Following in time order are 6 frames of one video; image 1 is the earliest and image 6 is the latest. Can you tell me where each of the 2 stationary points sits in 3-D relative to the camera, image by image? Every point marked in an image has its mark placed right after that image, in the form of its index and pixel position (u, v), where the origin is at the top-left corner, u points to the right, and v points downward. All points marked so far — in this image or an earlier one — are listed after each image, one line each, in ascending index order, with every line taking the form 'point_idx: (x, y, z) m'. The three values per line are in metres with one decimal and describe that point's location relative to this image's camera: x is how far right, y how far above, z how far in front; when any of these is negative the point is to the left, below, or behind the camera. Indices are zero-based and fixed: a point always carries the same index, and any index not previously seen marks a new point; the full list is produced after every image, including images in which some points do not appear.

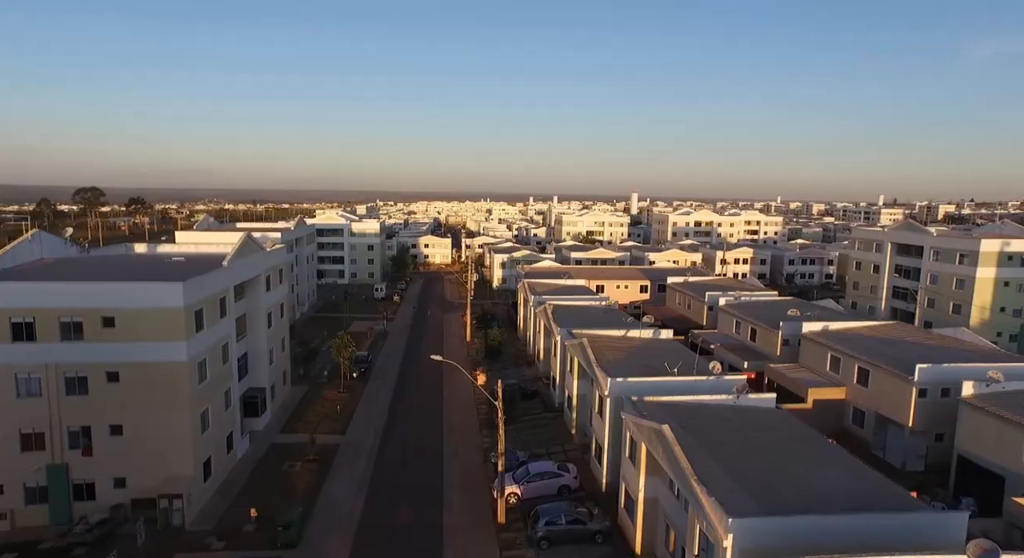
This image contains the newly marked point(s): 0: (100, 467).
0: (-12.3, -5.6, +19.3) m
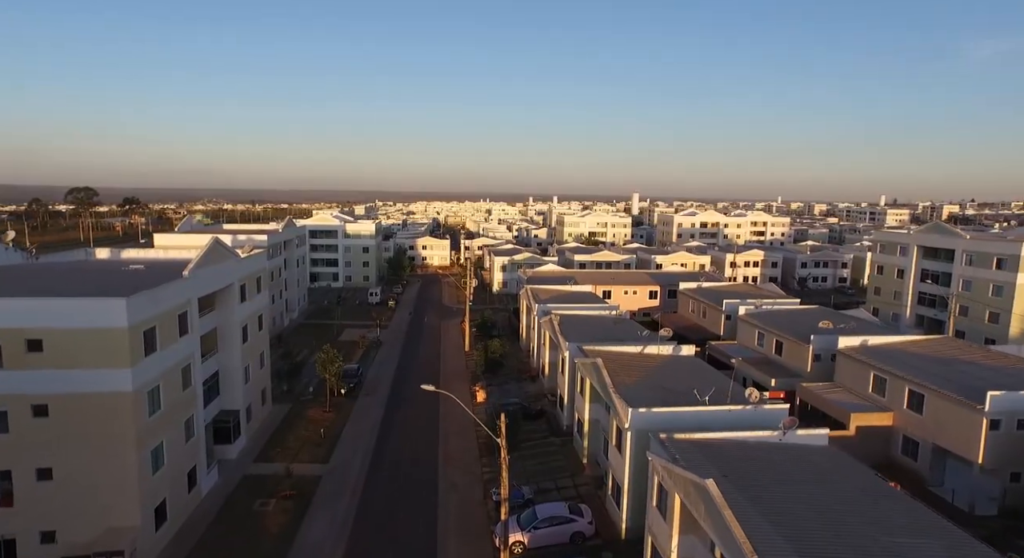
0: (-12.2, -6.0, +16.2) m
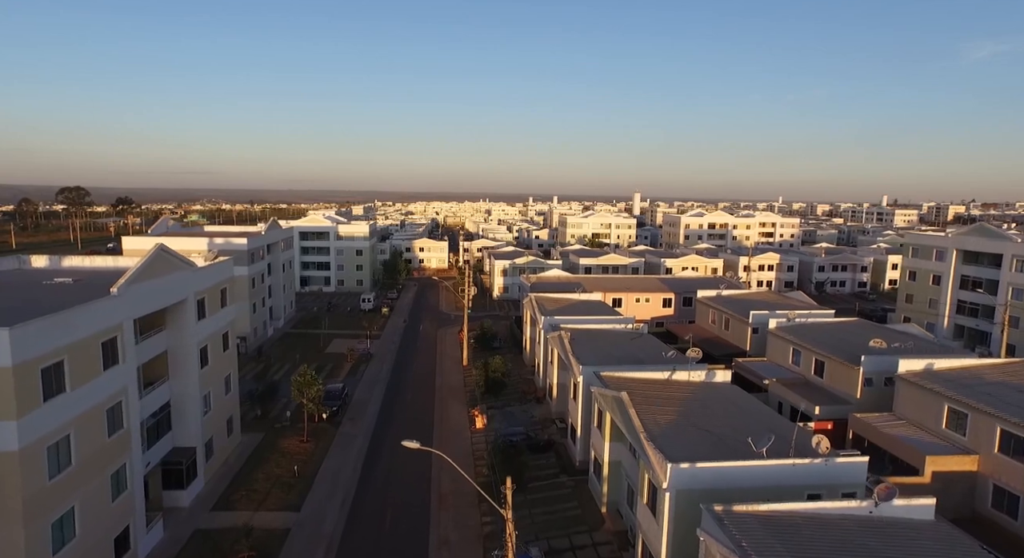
0: (-12.0, -6.4, +12.3) m
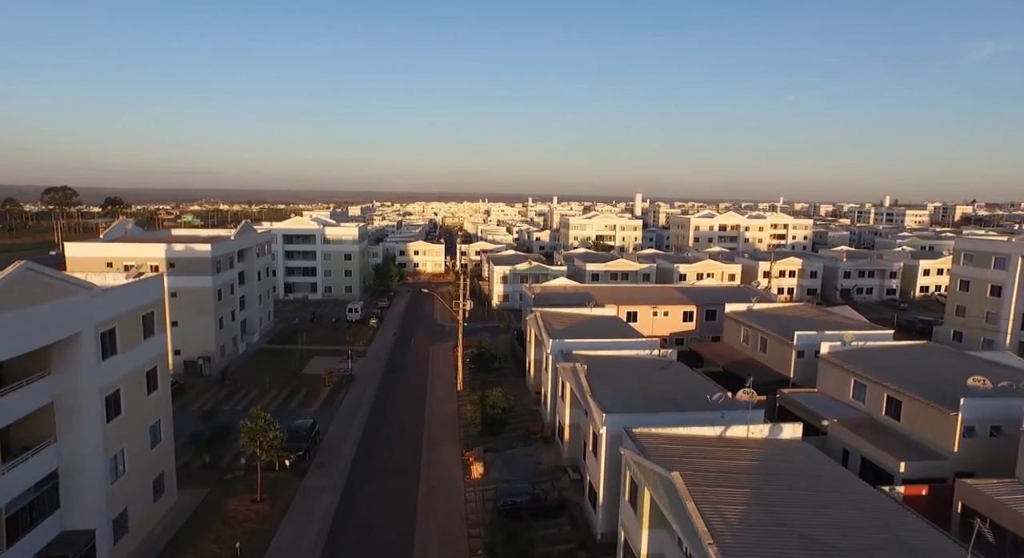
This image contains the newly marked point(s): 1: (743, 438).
0: (-11.9, -7.1, +6.9) m
1: (+6.1, -4.2, +17.1) m
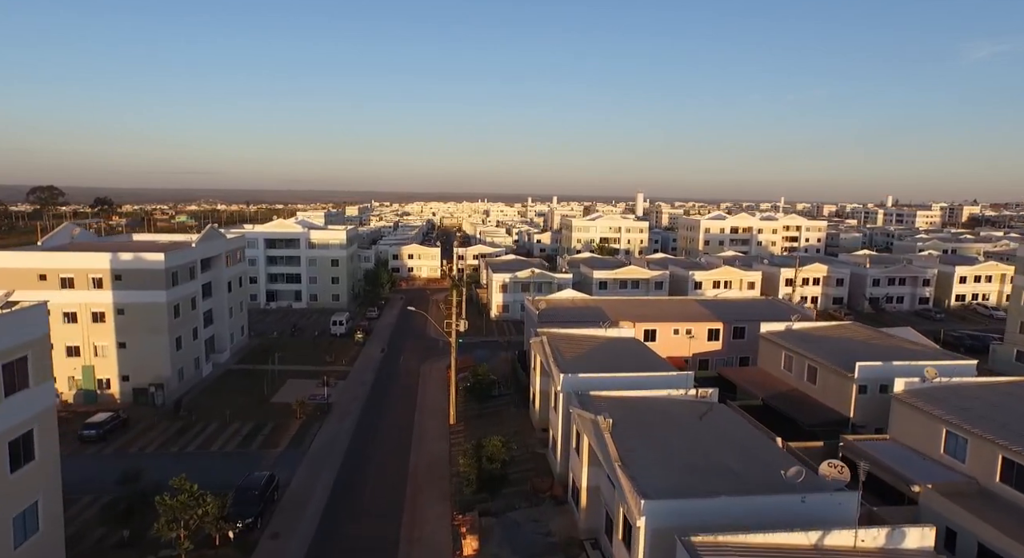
0: (-11.8, -7.8, +1.7) m
1: (+6.2, -4.9, +11.9) m
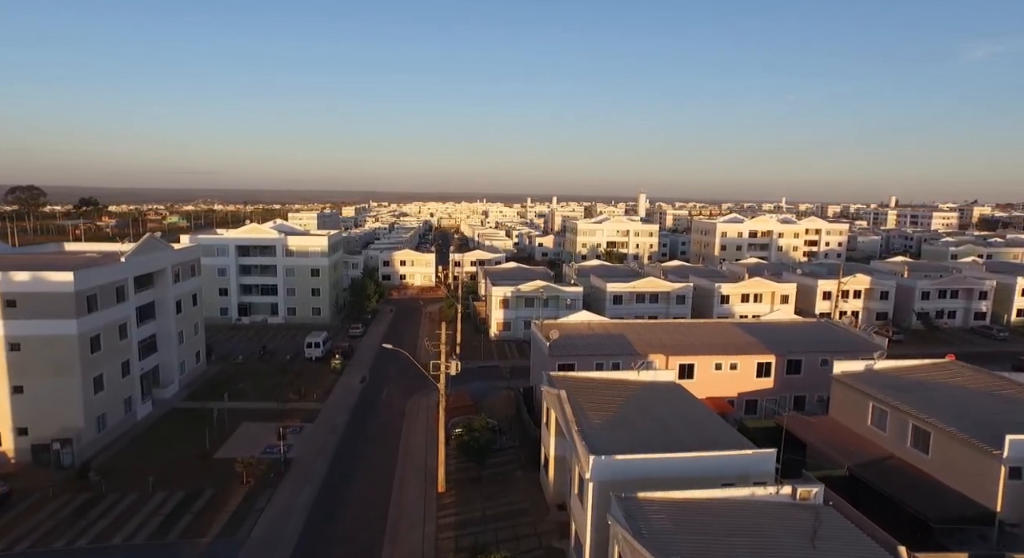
0: (-11.5, -8.8, -5.3) m
1: (+6.4, -5.9, +4.9) m
